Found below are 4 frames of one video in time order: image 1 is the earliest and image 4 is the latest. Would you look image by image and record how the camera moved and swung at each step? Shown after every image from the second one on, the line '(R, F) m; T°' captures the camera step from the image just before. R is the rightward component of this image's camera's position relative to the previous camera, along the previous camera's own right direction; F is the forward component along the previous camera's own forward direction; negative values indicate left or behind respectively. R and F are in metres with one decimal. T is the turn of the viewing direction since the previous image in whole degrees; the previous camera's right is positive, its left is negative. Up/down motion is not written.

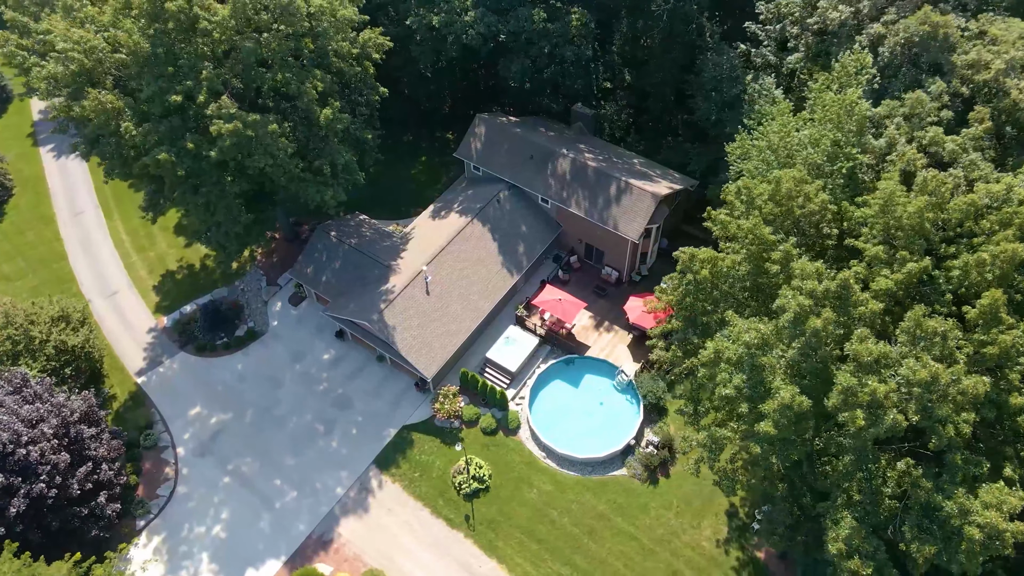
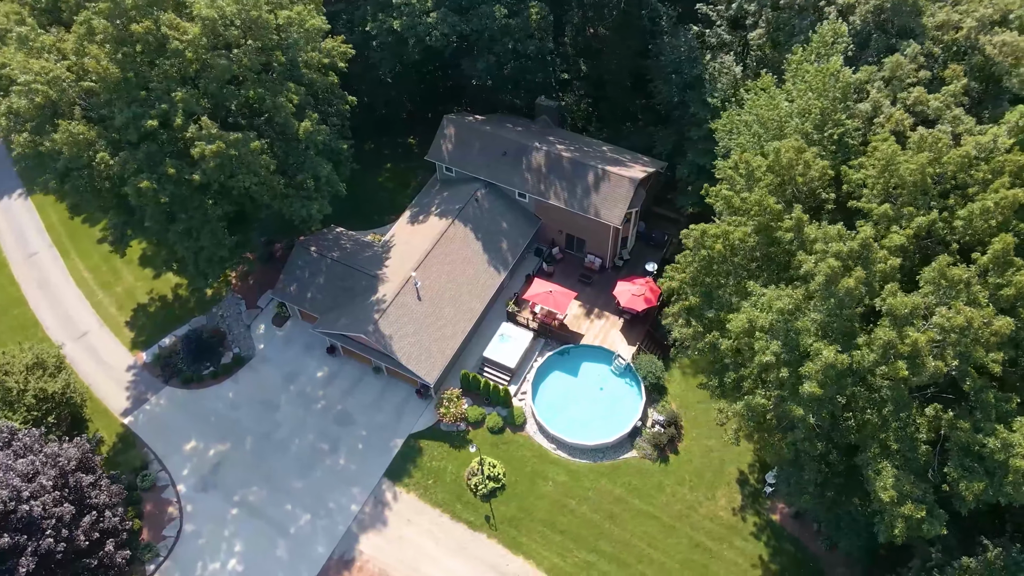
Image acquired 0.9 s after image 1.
(-2.3, +0.1) m; +5°
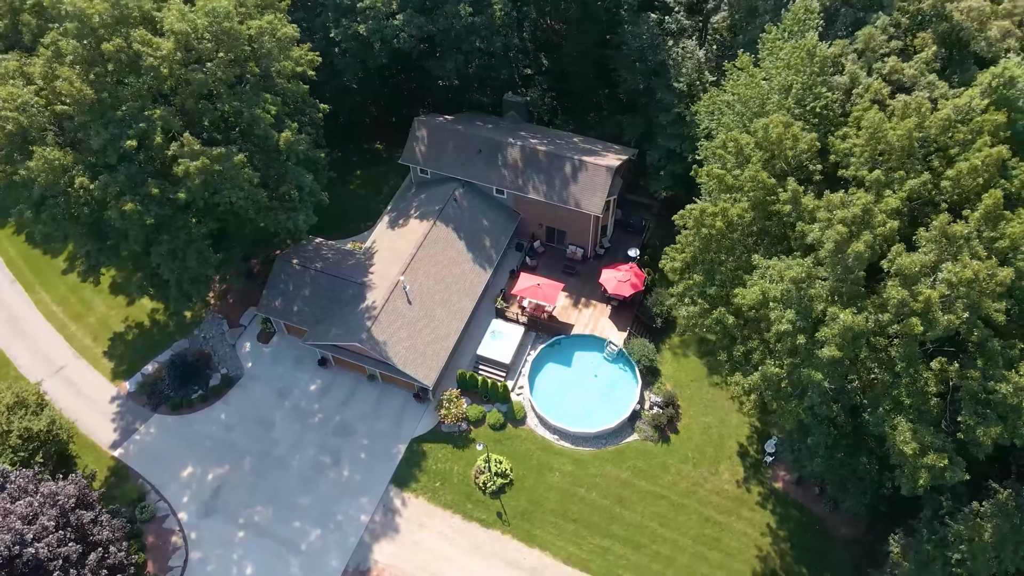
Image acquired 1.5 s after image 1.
(-1.7, -0.1) m; +4°
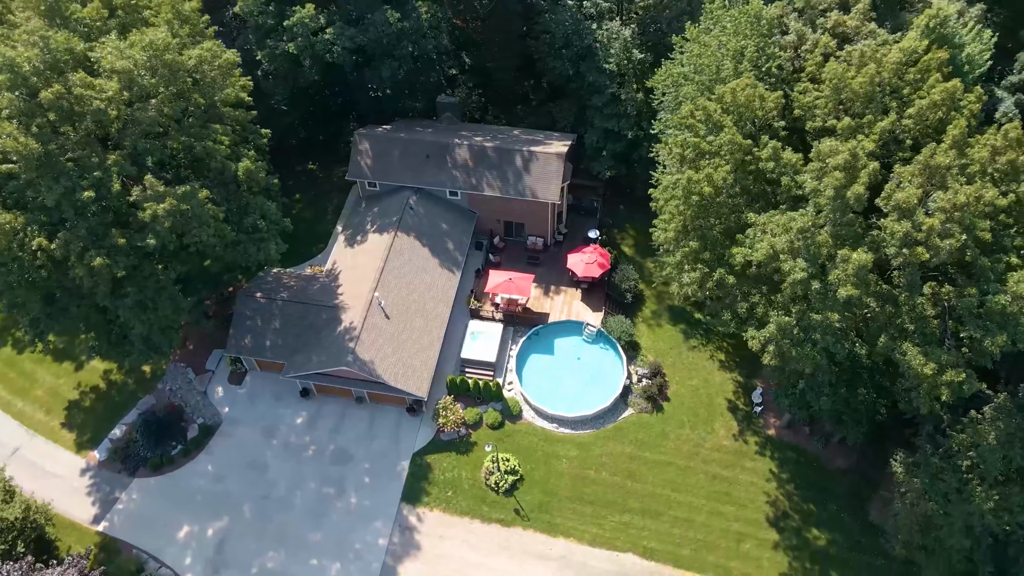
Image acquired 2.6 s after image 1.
(-3.0, +0.2) m; +7°
